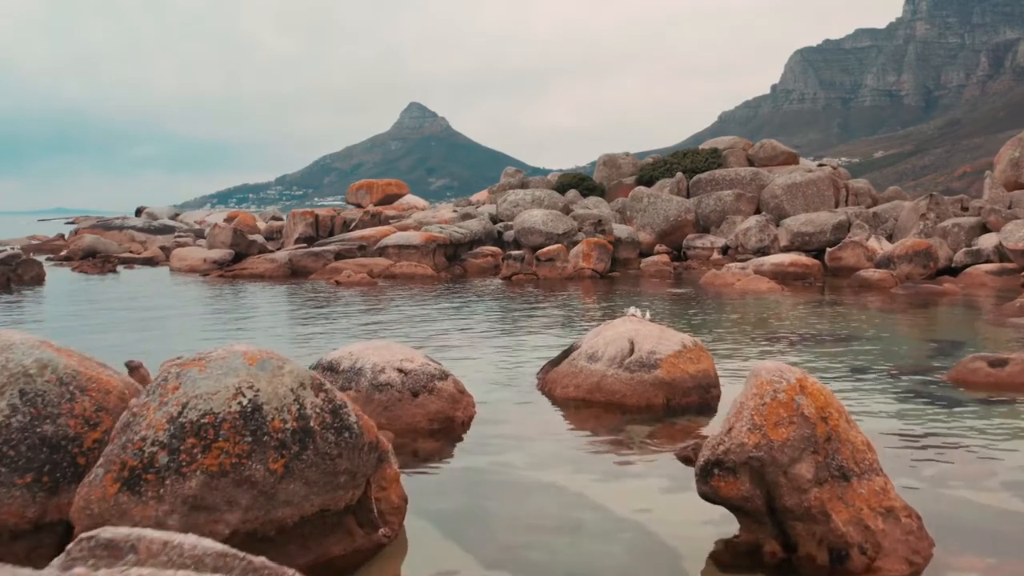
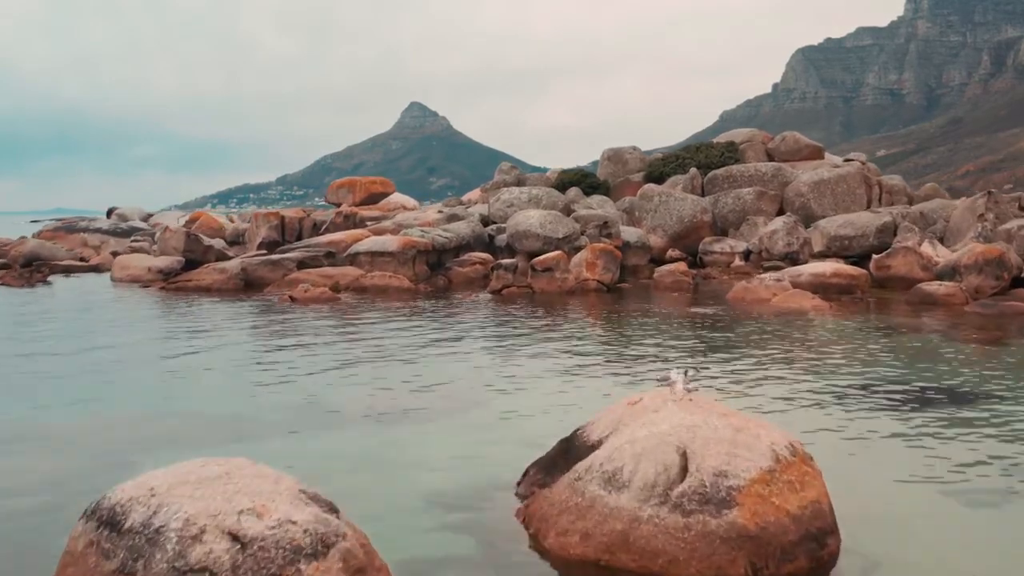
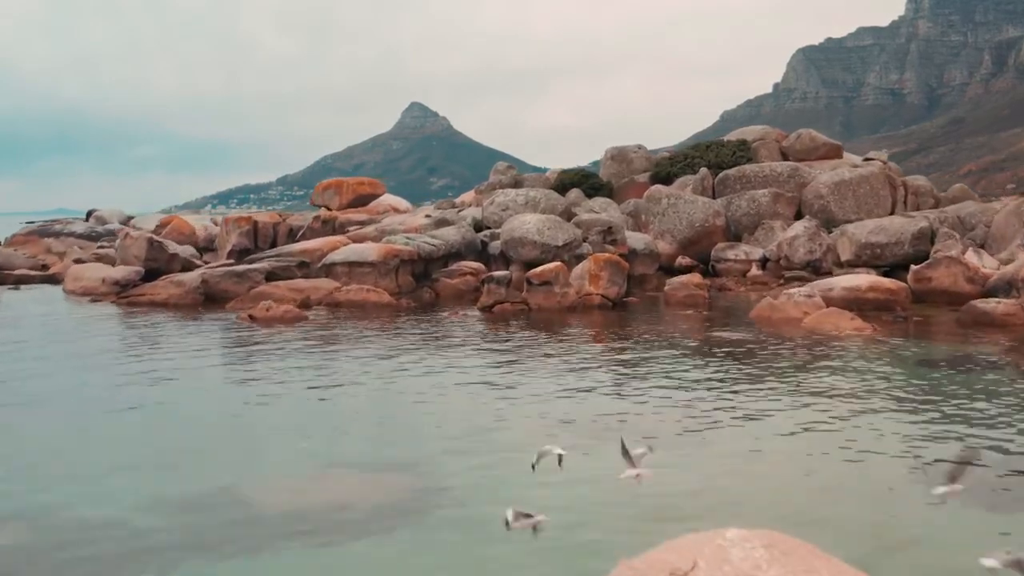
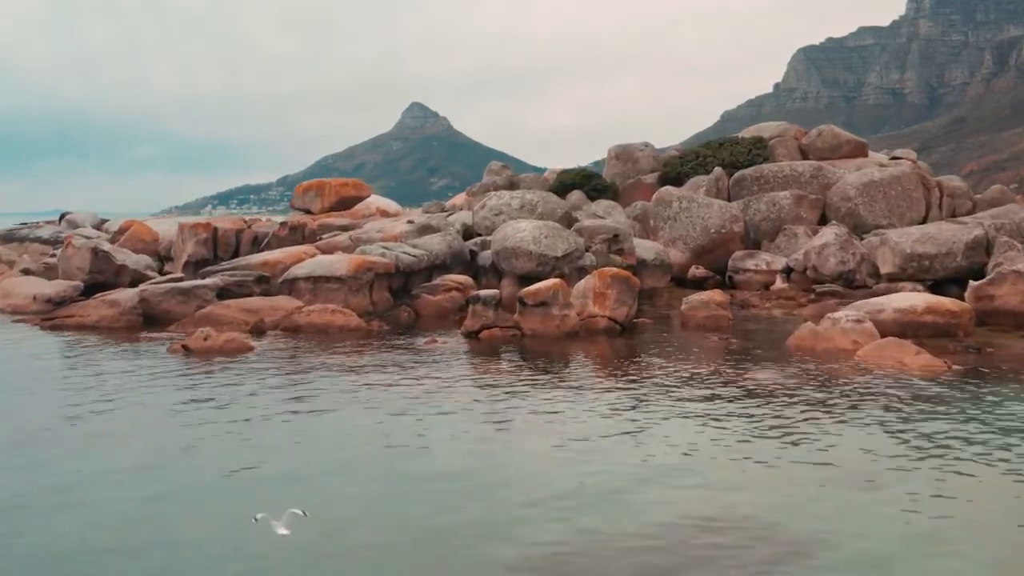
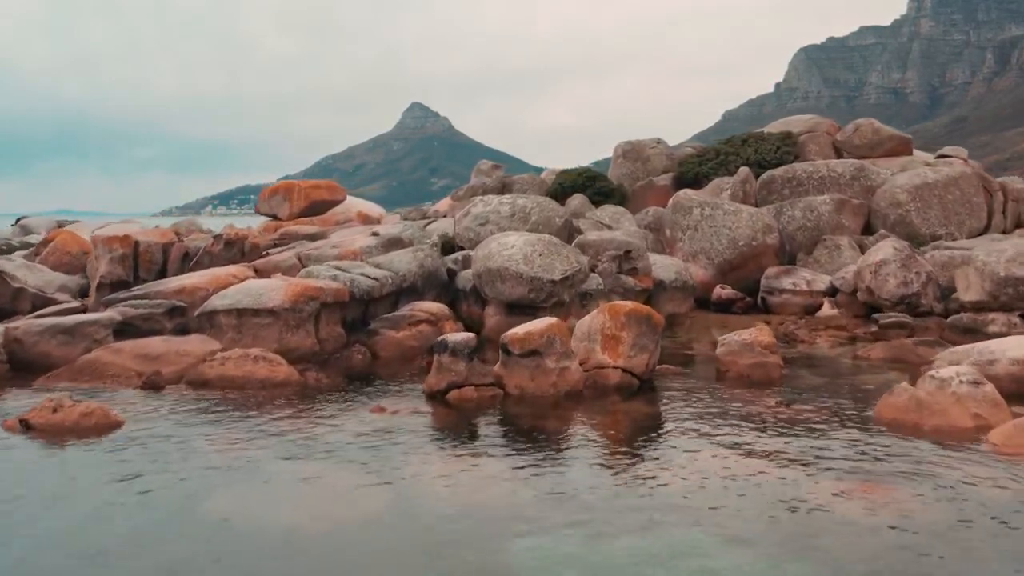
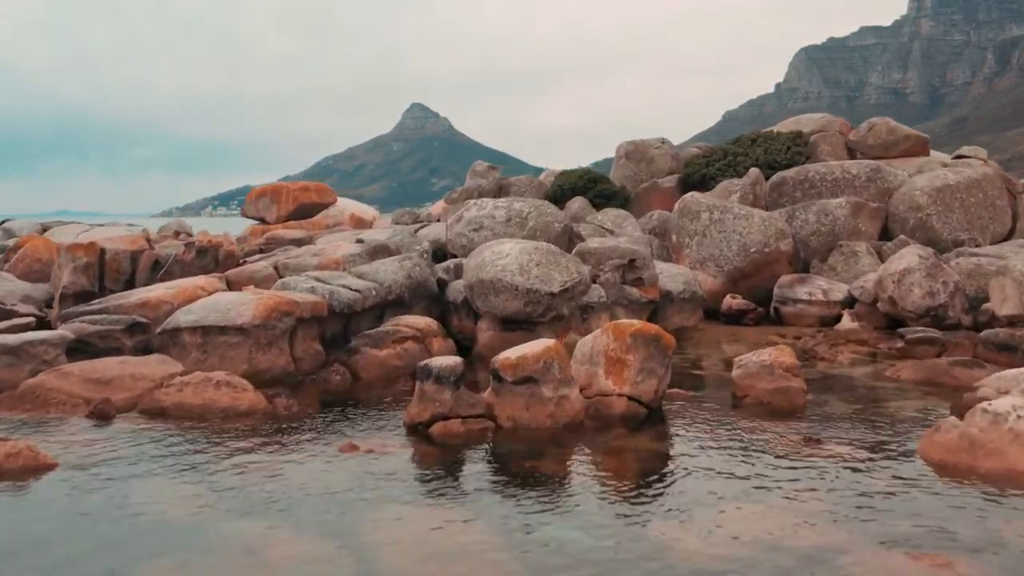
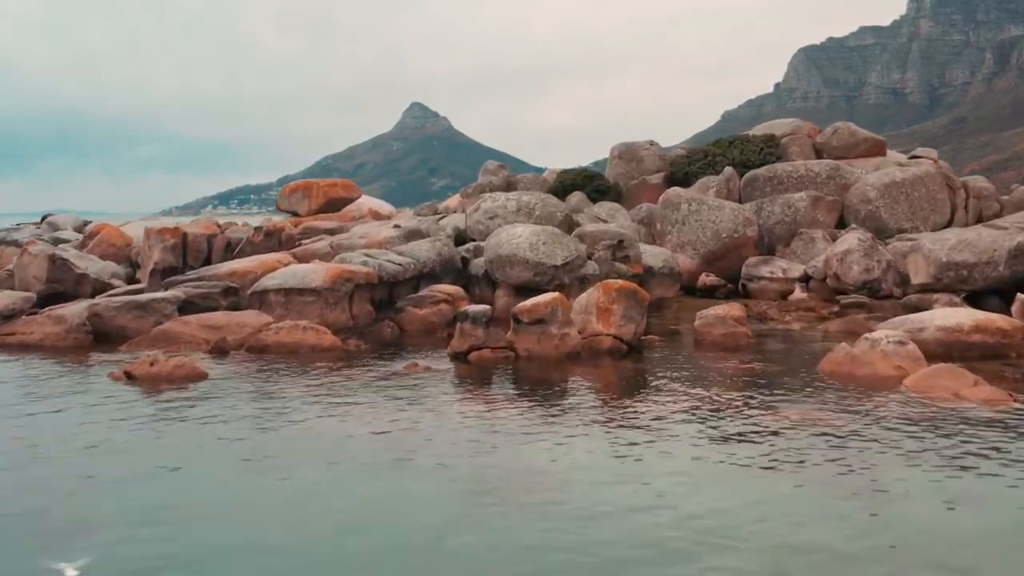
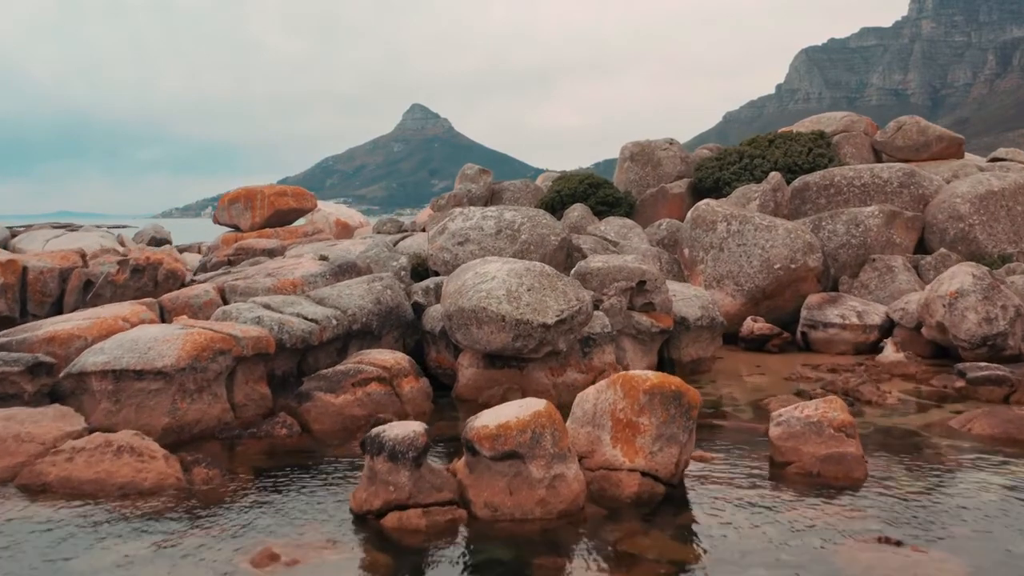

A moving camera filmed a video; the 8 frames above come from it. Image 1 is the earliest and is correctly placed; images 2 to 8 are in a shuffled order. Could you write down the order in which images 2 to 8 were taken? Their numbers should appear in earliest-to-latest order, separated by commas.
2, 3, 4, 7, 5, 6, 8
